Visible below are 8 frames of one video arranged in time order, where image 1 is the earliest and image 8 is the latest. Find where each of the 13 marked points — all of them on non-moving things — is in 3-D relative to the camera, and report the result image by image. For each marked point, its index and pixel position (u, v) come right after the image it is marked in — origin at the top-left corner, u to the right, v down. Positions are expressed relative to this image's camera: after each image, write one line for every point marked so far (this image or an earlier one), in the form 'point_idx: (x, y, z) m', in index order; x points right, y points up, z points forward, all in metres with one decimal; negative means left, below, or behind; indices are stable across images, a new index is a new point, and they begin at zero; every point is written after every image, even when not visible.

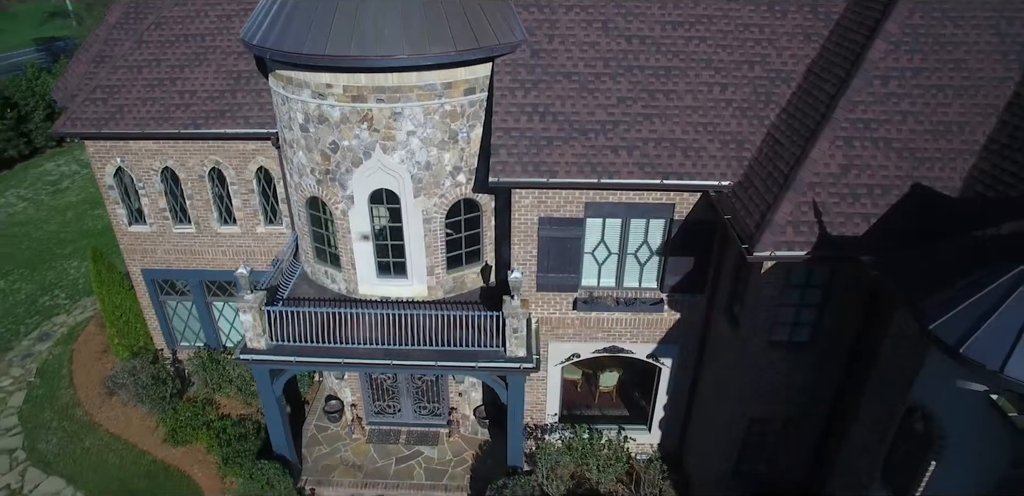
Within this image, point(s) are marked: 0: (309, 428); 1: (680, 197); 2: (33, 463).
0: (-4.5, -4.0, +15.4) m
1: (+3.0, +0.9, +12.2) m
2: (-10.3, -4.7, +14.9) m
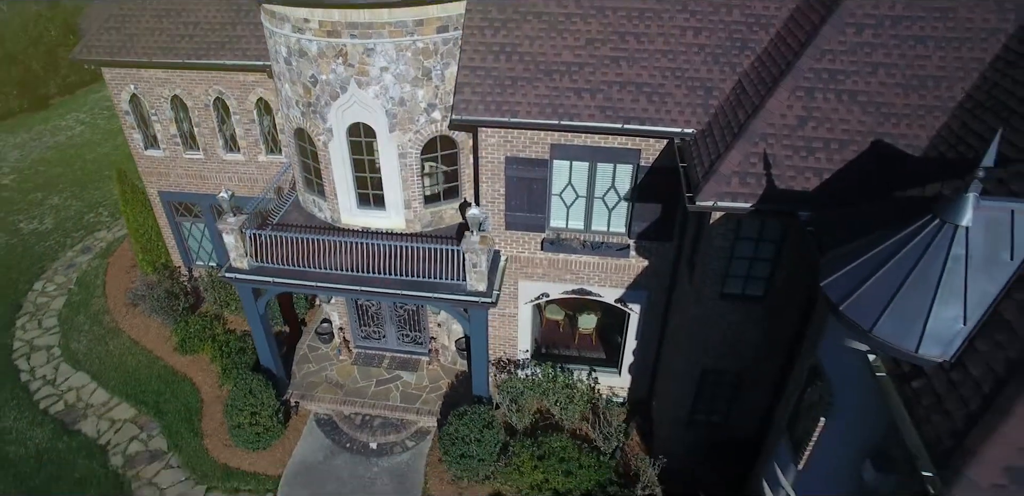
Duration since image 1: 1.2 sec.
0: (-5.0, -2.4, +16.5) m
1: (+2.4, +1.9, +12.1) m
2: (-10.8, -2.7, +16.7) m
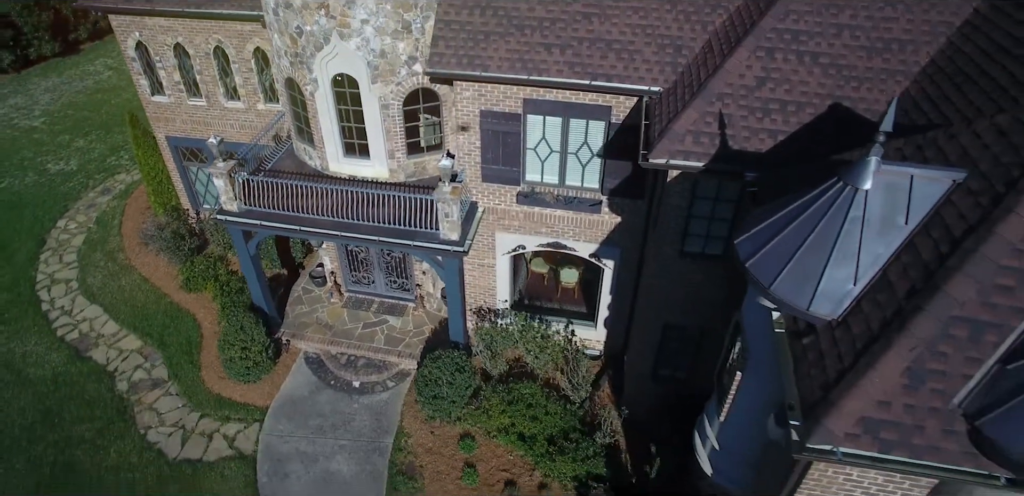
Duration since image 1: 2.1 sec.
0: (-5.4, -1.0, +17.3) m
1: (+1.8, +2.6, +12.3) m
2: (-11.2, -1.2, +17.9) m
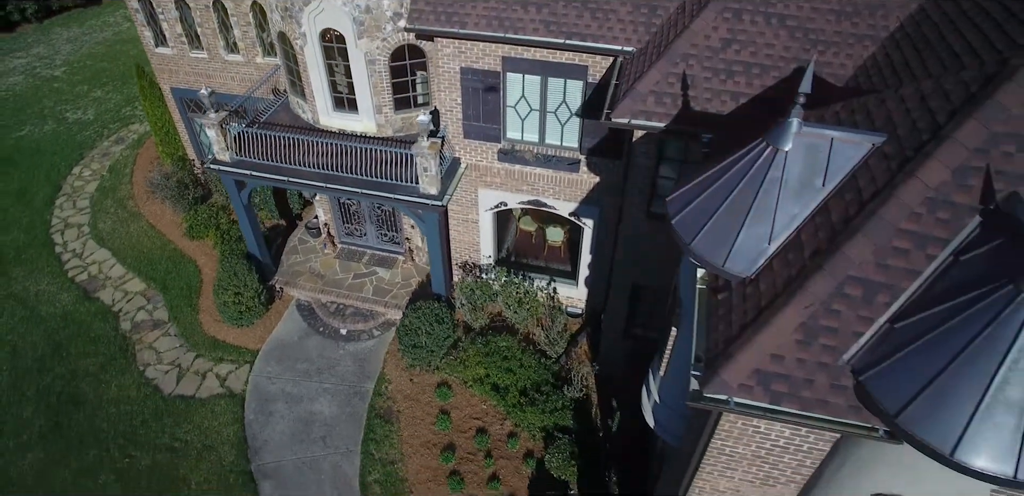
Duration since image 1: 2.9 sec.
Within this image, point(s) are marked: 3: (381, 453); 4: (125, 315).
0: (-5.7, +0.2, +17.9) m
1: (+1.4, +3.4, +12.3) m
2: (-11.4, +0.3, +18.7) m
3: (-2.6, -4.0, +13.6) m
4: (-9.3, -1.6, +16.6) m
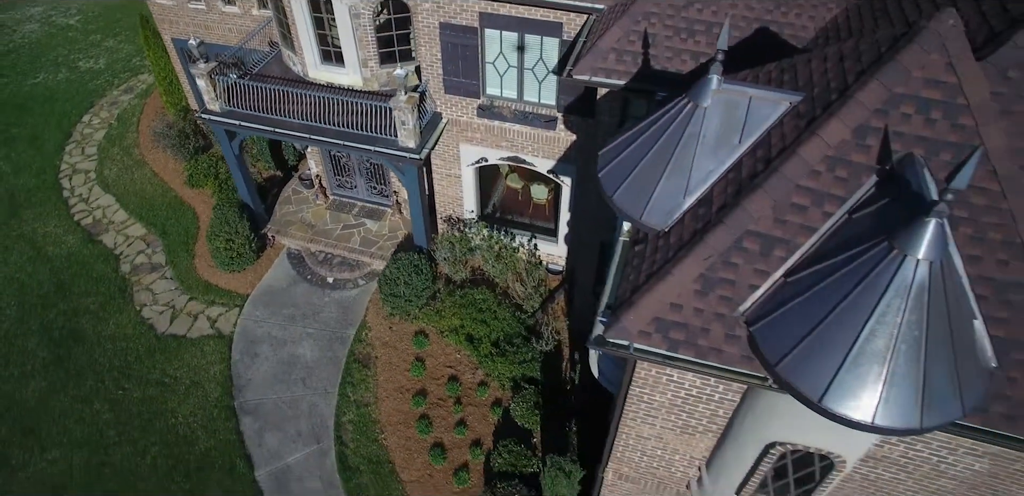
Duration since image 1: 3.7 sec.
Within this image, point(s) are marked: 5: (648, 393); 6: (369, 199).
0: (-6.0, +1.5, +18.4) m
1: (+1.0, +4.2, +12.4) m
2: (-11.7, +1.9, +19.5) m
3: (-3.2, -3.0, +14.2) m
4: (-9.7, -0.3, +17.3) m
5: (+1.5, -1.6, +7.7) m
6: (-3.7, +1.3, +18.0) m
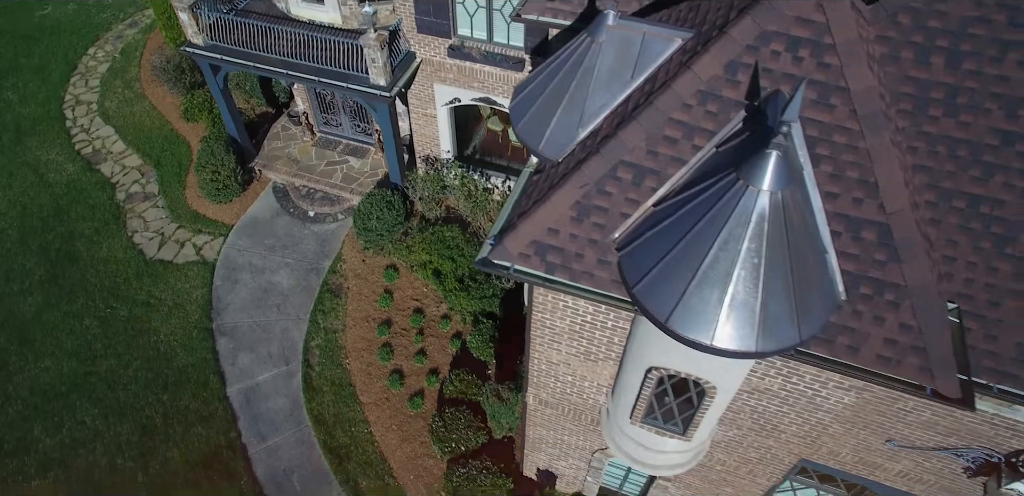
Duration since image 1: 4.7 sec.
0: (-6.4, +3.3, +18.9) m
1: (+0.3, +5.3, +12.5) m
2: (-12.1, +4.0, +20.2) m
3: (-4.0, -1.6, +15.0) m
4: (-10.3, +1.6, +18.2) m
5: (+0.4, -0.8, +8.2) m
6: (-4.2, +2.9, +18.4) m
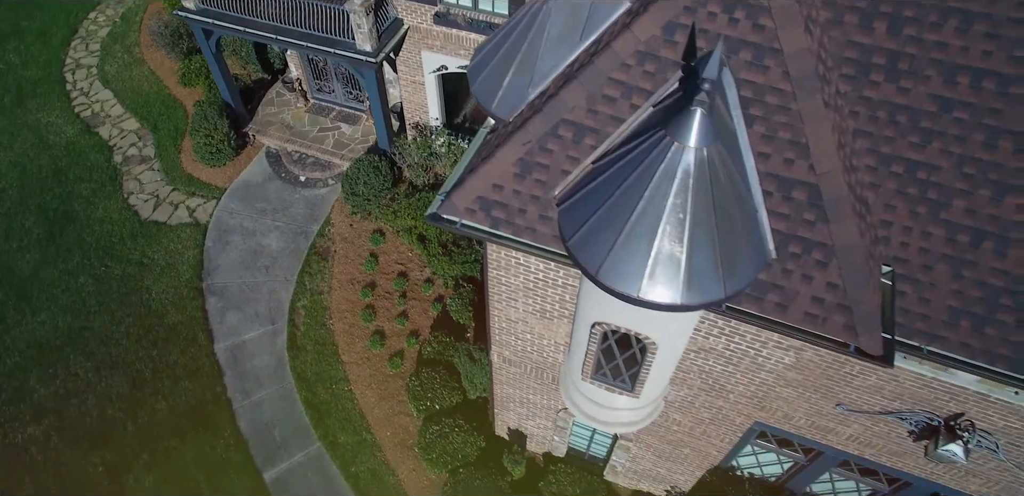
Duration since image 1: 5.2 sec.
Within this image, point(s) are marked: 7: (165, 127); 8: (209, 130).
0: (-6.7, +4.3, +19.2) m
1: (0.0, +5.9, +12.5) m
2: (-12.3, +5.1, +20.6) m
3: (-4.4, -0.8, +15.3) m
4: (-10.5, +2.6, +18.5) m
5: (-0.1, -0.3, +8.4) m
6: (-4.5, +3.9, +18.6) m
7: (-9.5, +3.3, +18.9) m
8: (-7.5, +2.9, +17.1) m
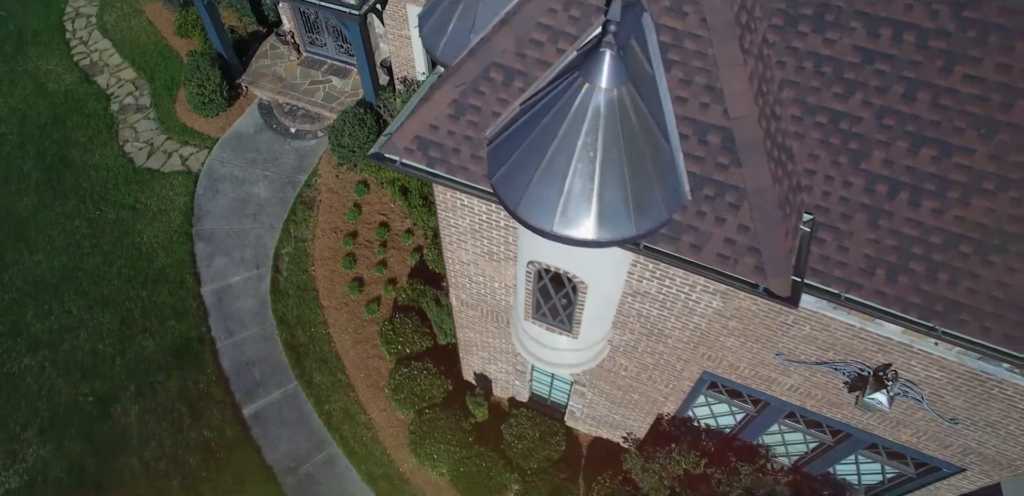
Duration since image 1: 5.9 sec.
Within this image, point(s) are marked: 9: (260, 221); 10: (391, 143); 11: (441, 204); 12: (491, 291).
0: (-6.9, +5.7, +19.4) m
1: (-0.4, +6.8, +12.6) m
2: (-12.5, +6.7, +20.9) m
3: (-4.9, +0.4, +15.8) m
4: (-10.9, +4.1, +19.0) m
5: (-0.8, +0.4, +8.8) m
6: (-4.8, +5.2, +18.9) m
7: (-9.8, +4.8, +19.3) m
8: (-7.8, +4.3, +17.4) m
9: (-5.9, +0.6, +16.1) m
10: (-1.3, +1.1, +7.5) m
11: (-0.9, +0.5, +8.6) m
12: (-0.3, -0.6, +9.9) m
